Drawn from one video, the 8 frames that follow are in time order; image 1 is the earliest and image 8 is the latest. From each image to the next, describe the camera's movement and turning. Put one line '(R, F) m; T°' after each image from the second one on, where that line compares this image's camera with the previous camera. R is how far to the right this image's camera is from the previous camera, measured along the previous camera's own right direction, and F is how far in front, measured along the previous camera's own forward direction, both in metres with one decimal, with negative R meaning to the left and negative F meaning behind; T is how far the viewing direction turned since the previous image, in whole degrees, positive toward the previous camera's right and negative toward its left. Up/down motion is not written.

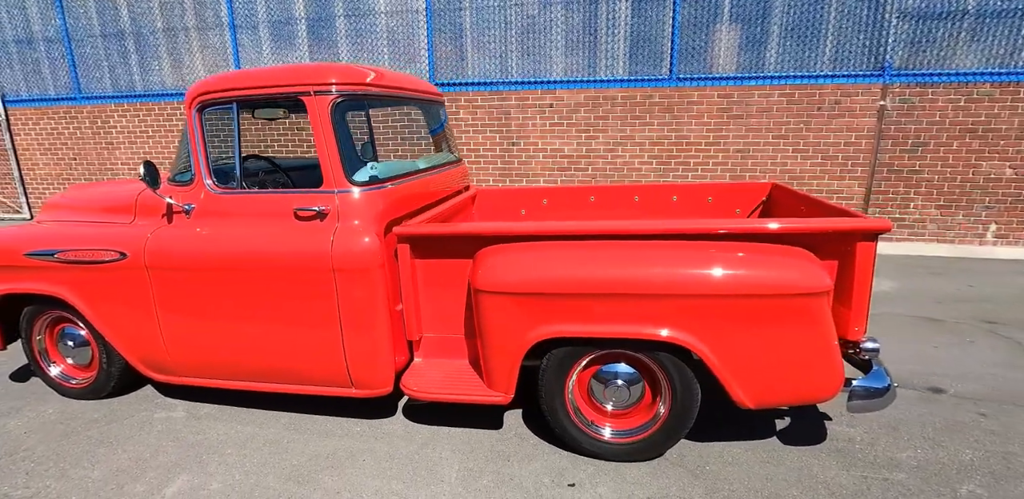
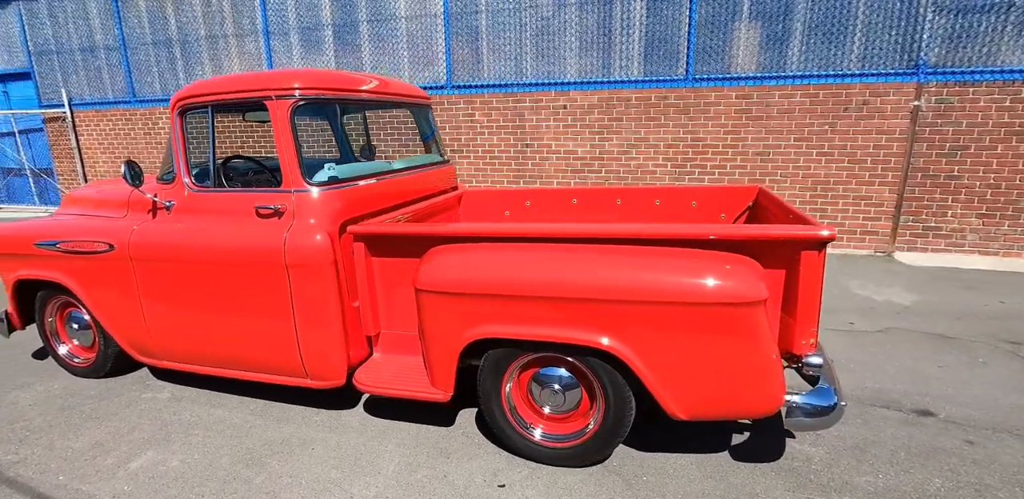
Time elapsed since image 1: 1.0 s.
(+0.5, 0.0) m; -6°
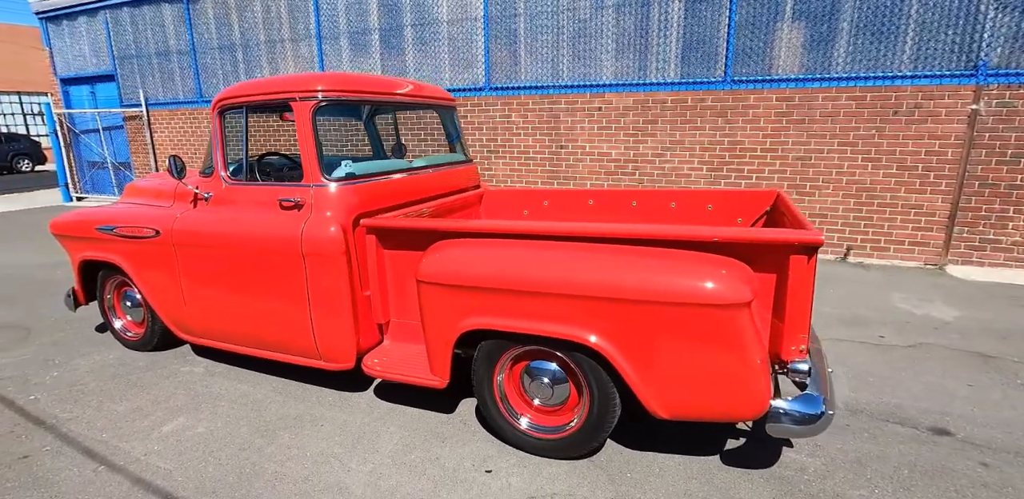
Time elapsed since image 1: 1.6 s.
(+0.3, -0.1) m; -6°
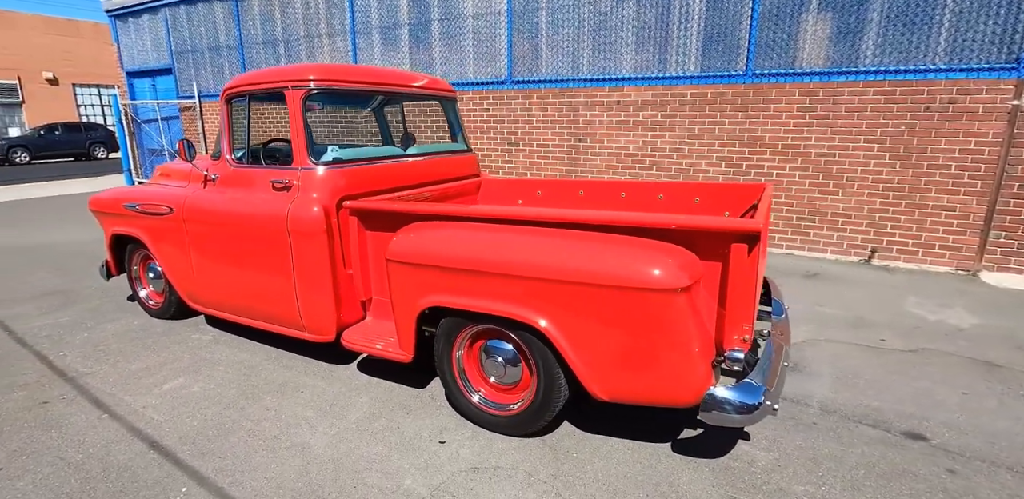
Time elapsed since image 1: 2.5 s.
(+0.4, -0.1) m; -5°
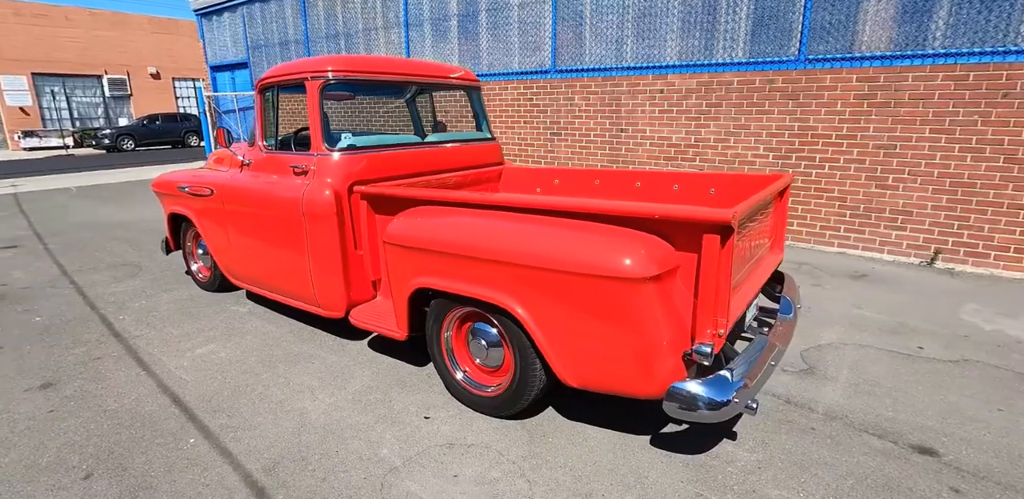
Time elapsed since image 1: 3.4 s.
(+0.4, 0.0) m; -7°
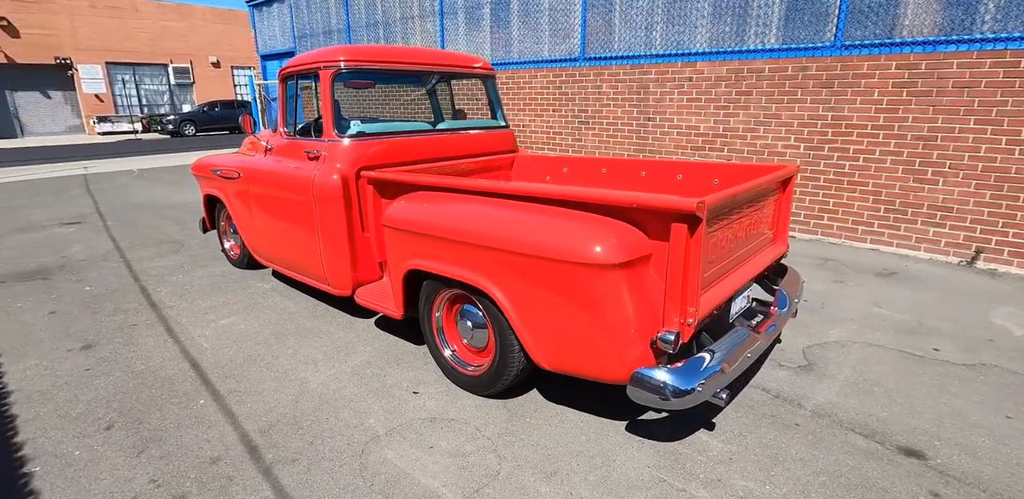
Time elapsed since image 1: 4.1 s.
(+0.3, -0.1) m; -5°
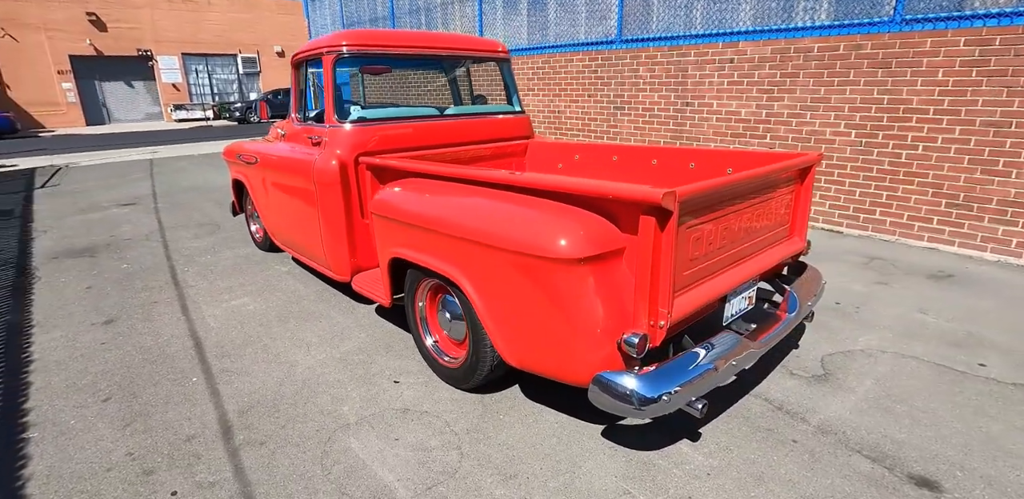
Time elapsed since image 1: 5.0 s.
(+0.4, +0.1) m; -6°
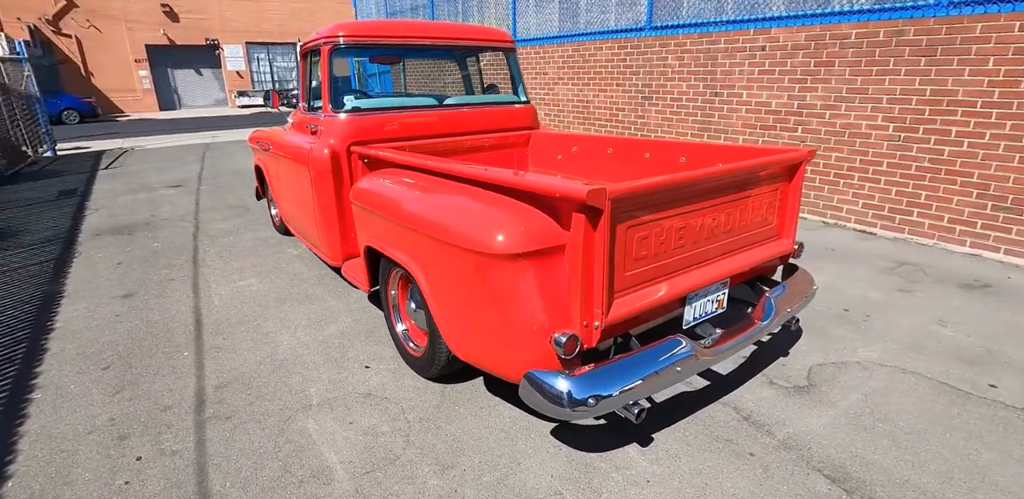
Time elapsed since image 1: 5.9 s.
(+0.4, 0.0) m; -6°
